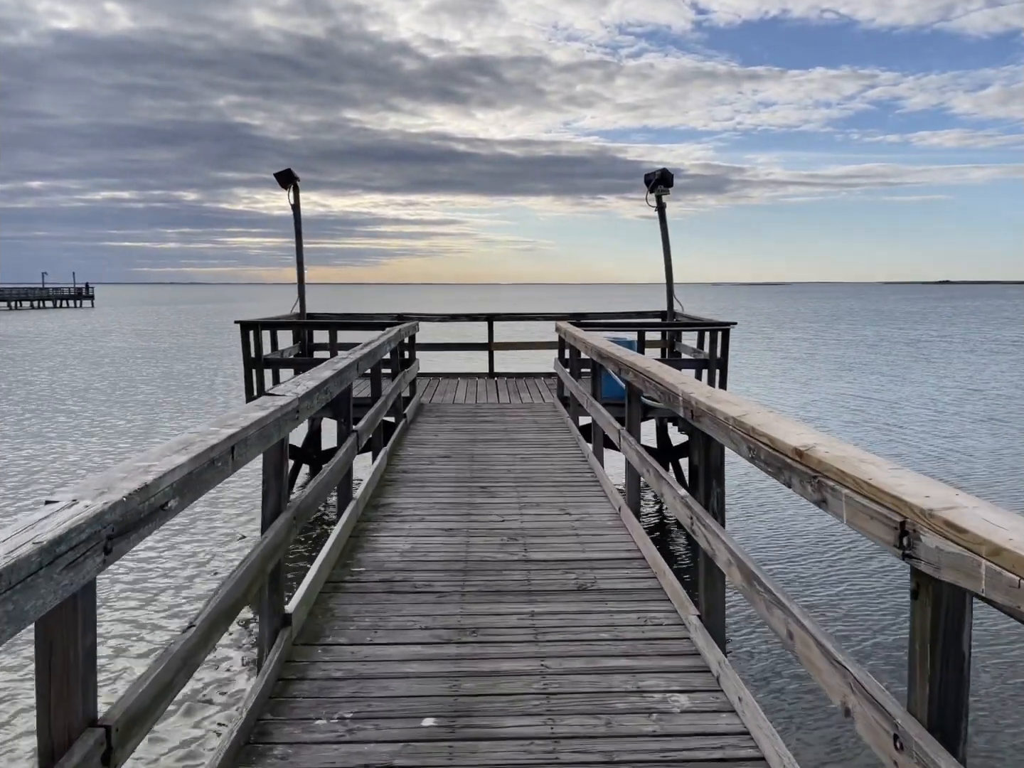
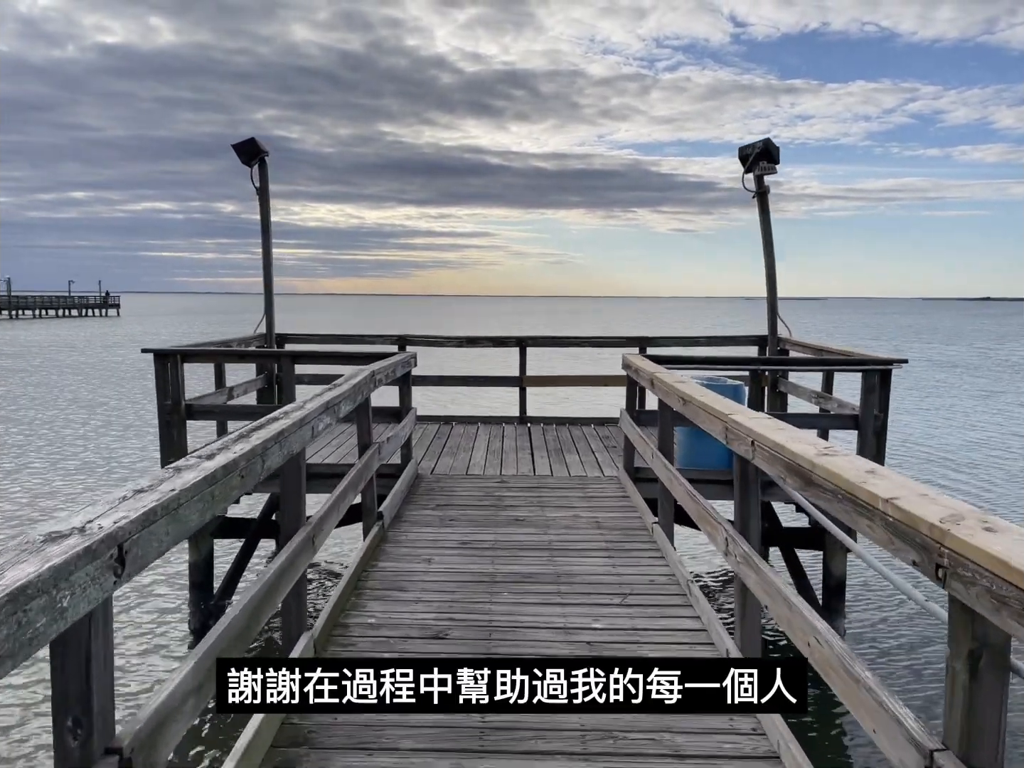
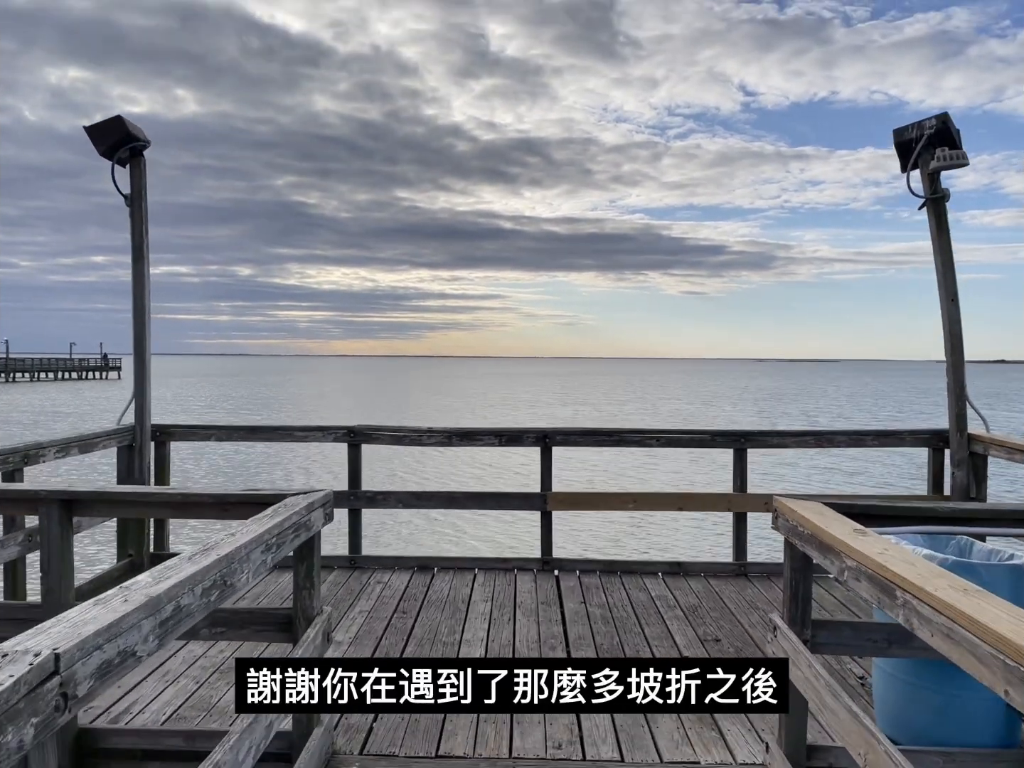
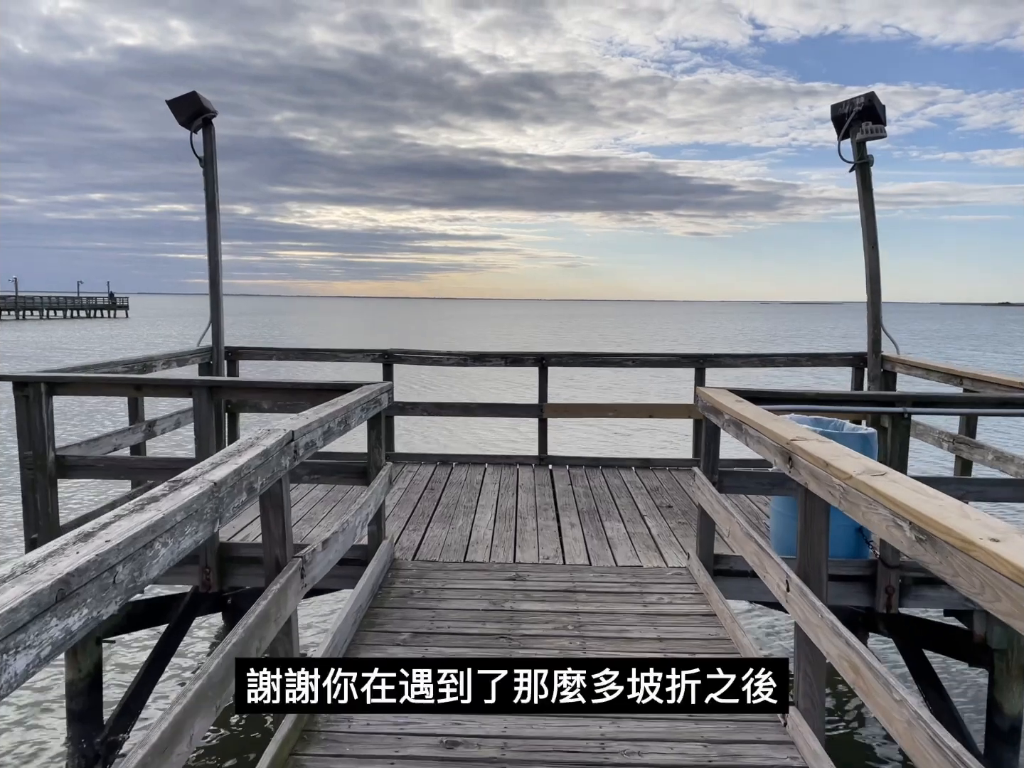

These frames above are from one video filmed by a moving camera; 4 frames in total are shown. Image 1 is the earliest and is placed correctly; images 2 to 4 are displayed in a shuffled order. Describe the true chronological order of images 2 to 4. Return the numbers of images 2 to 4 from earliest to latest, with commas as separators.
2, 4, 3
